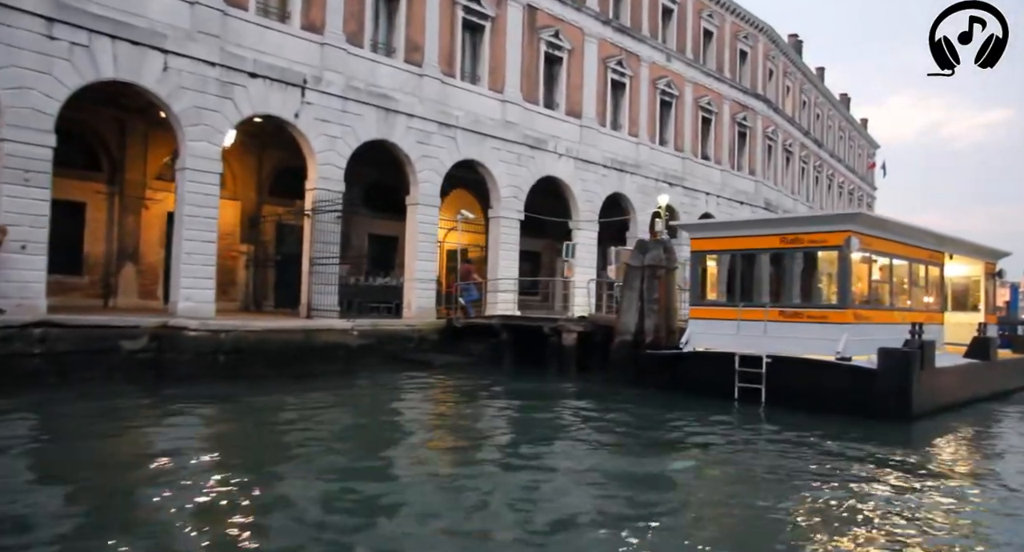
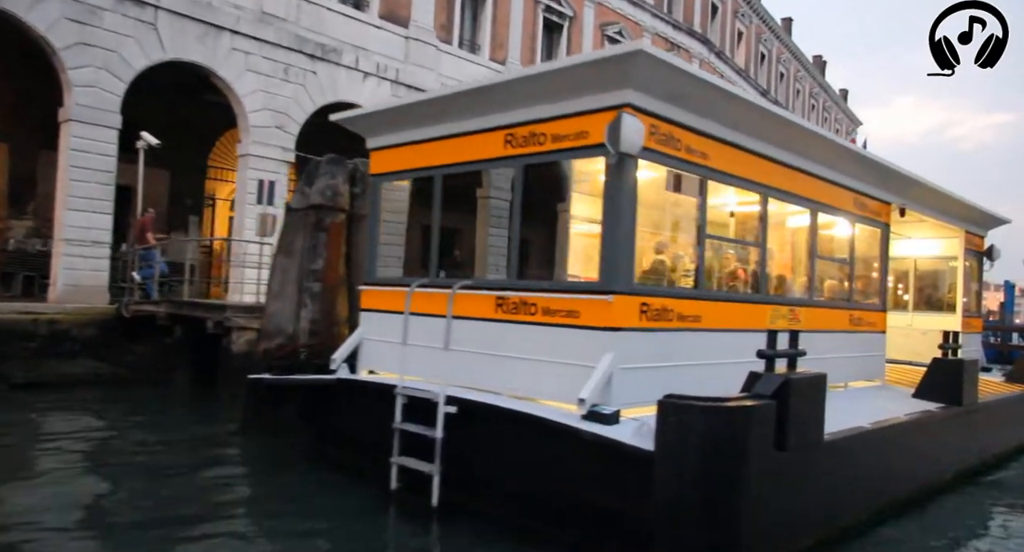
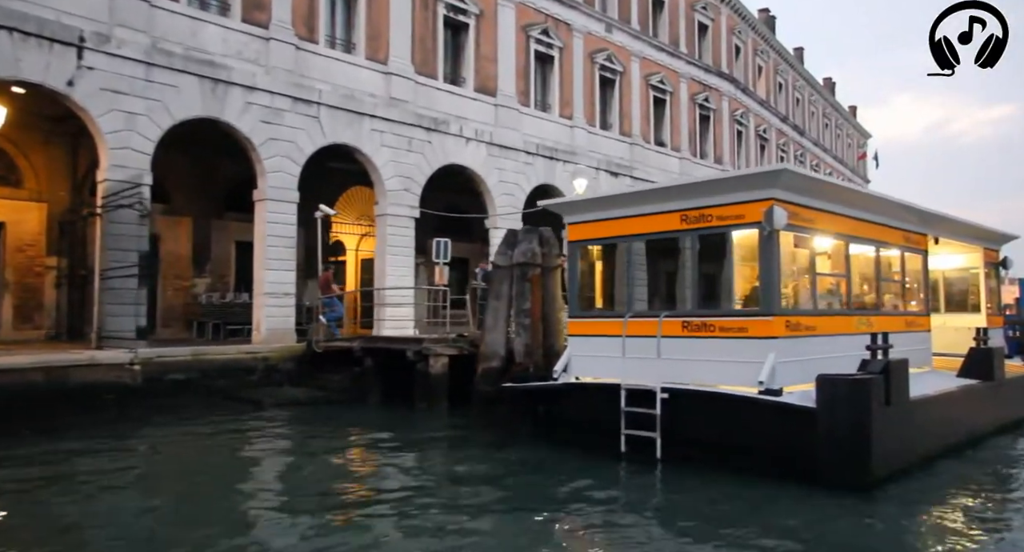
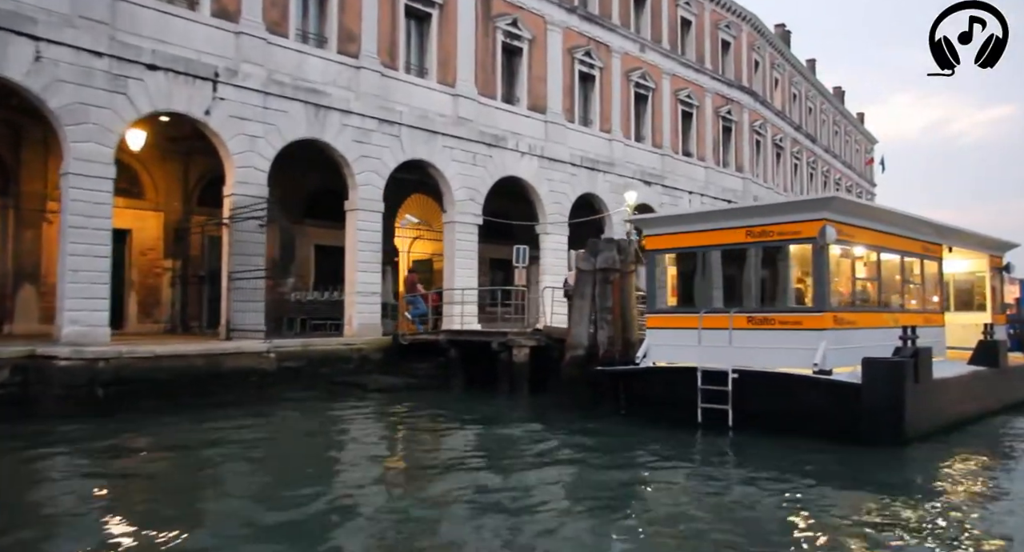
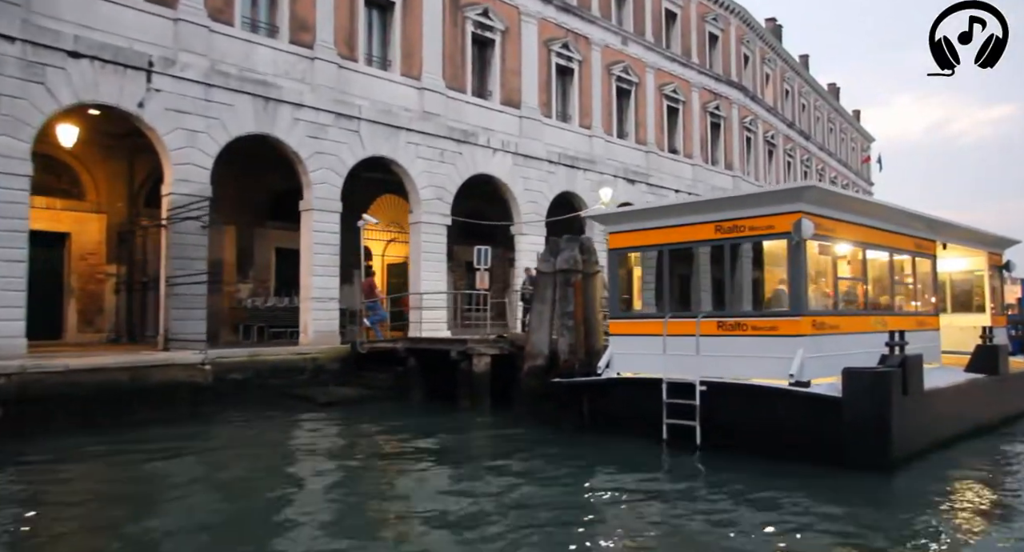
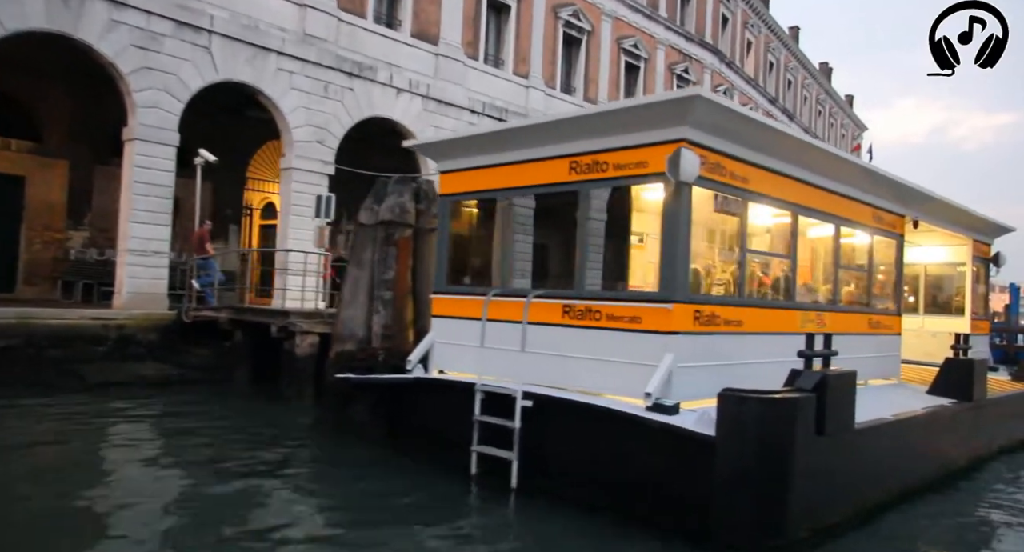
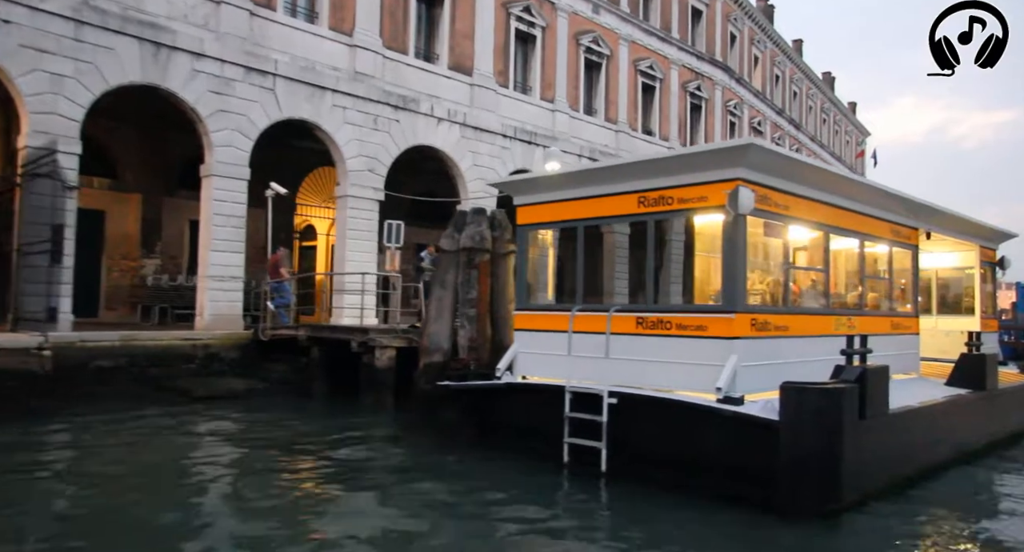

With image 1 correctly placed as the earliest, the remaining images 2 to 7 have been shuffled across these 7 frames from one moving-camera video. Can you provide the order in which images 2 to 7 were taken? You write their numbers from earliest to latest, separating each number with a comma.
4, 5, 3, 7, 6, 2
